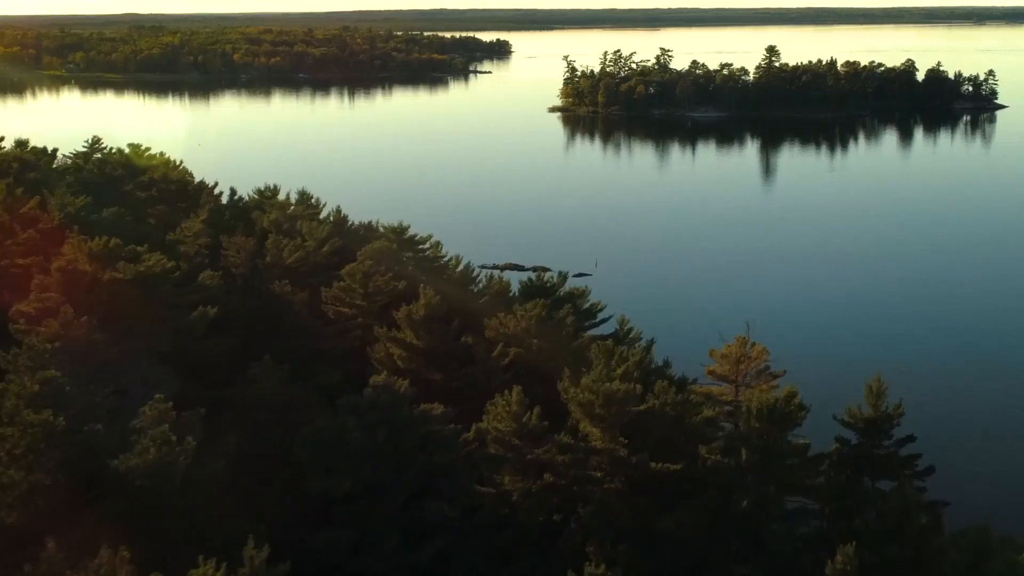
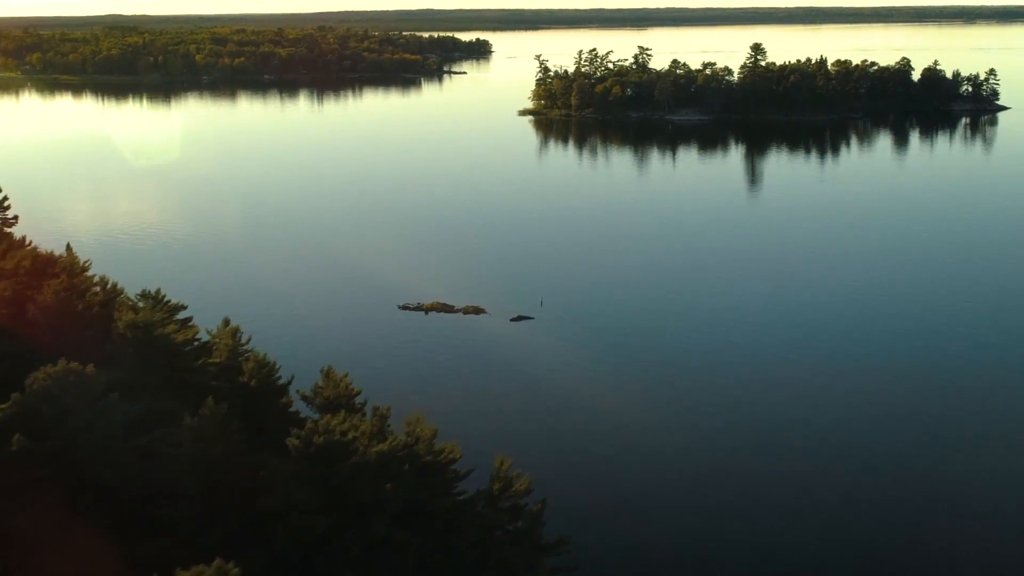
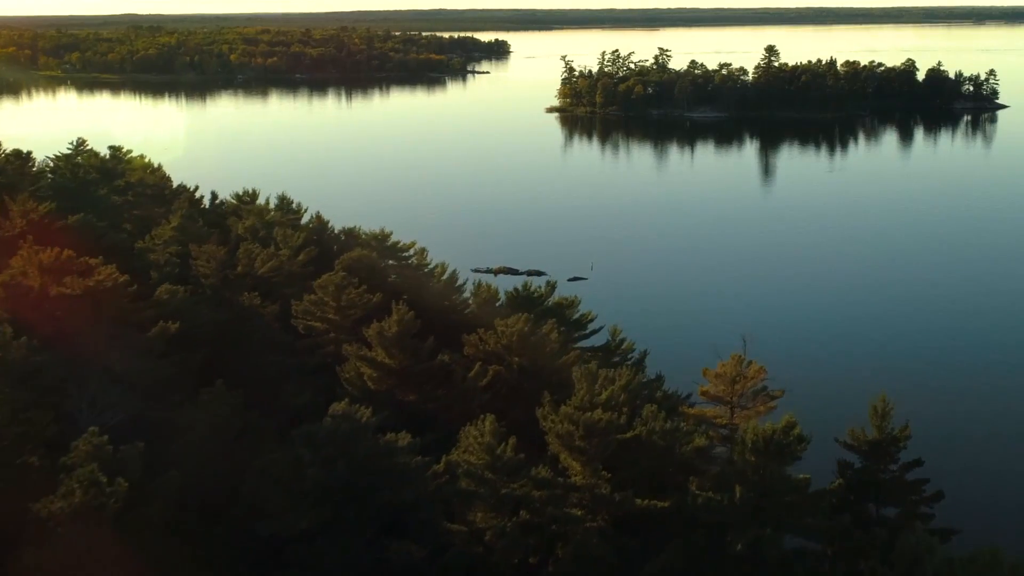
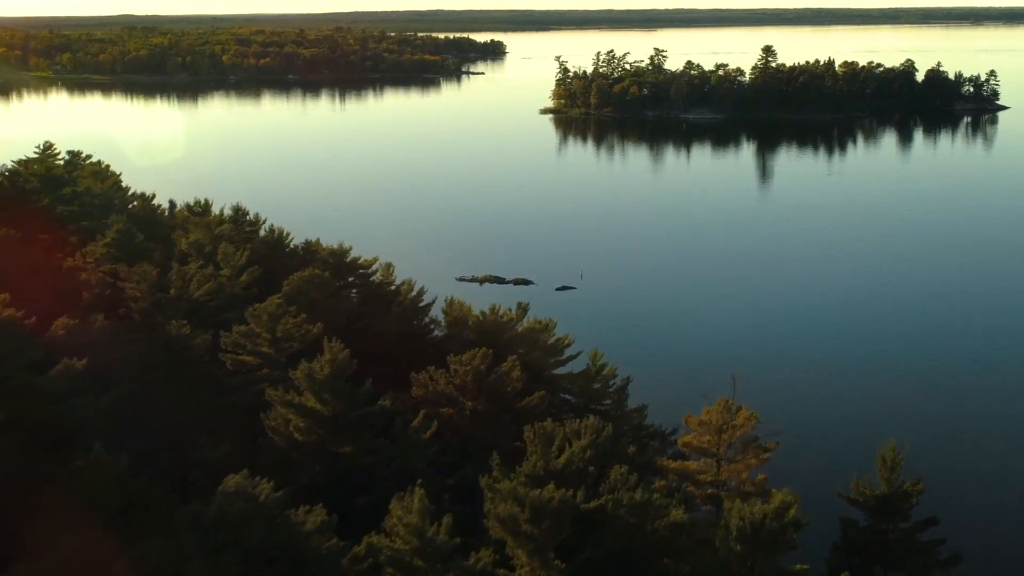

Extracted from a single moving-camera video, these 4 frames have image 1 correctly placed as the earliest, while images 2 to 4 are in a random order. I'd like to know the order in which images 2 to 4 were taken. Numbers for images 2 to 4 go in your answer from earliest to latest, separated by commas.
3, 4, 2
